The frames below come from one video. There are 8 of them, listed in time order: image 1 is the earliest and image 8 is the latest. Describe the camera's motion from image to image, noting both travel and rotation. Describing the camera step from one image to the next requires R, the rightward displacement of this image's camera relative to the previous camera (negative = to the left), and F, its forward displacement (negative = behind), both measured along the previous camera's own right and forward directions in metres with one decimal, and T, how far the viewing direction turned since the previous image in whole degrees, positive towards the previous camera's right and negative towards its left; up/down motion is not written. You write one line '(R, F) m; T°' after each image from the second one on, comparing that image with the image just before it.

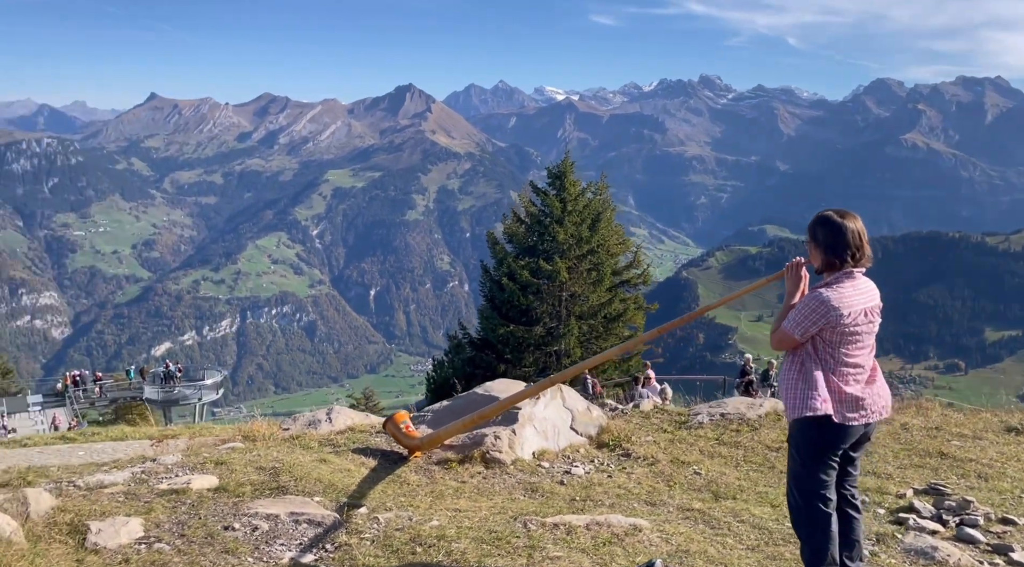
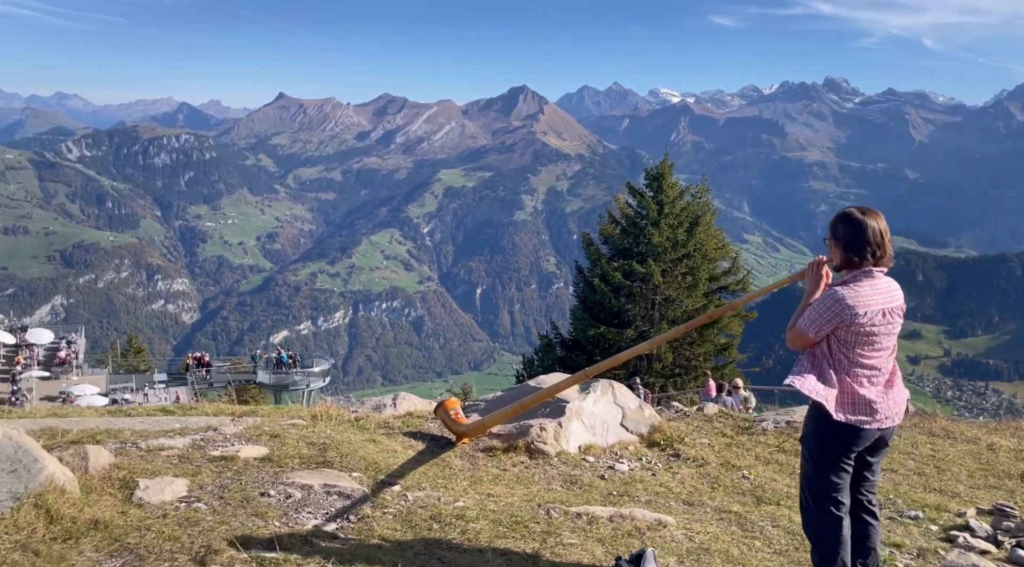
(+0.7, -0.2) m; -7°
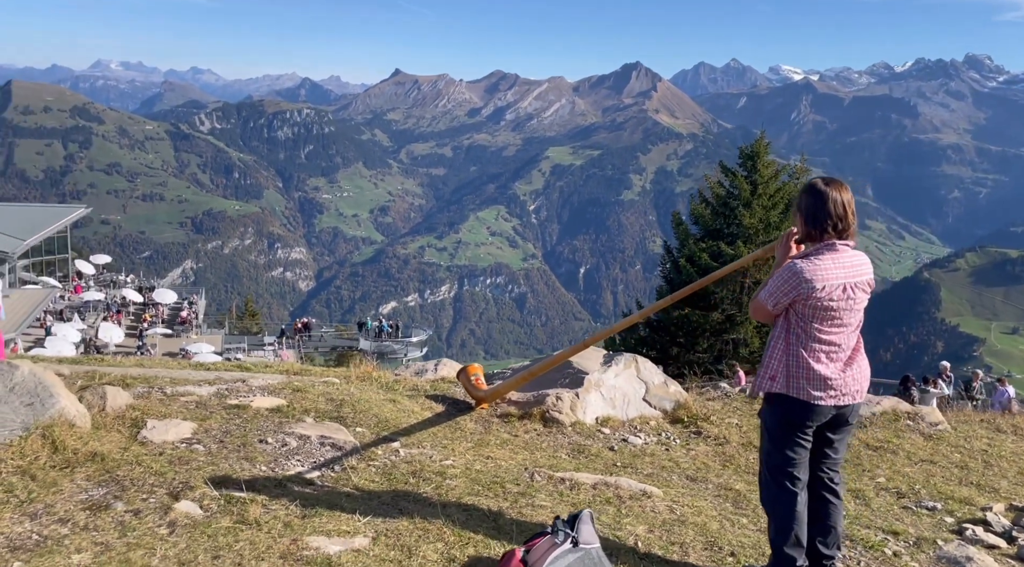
(+1.1, -0.1) m; -7°
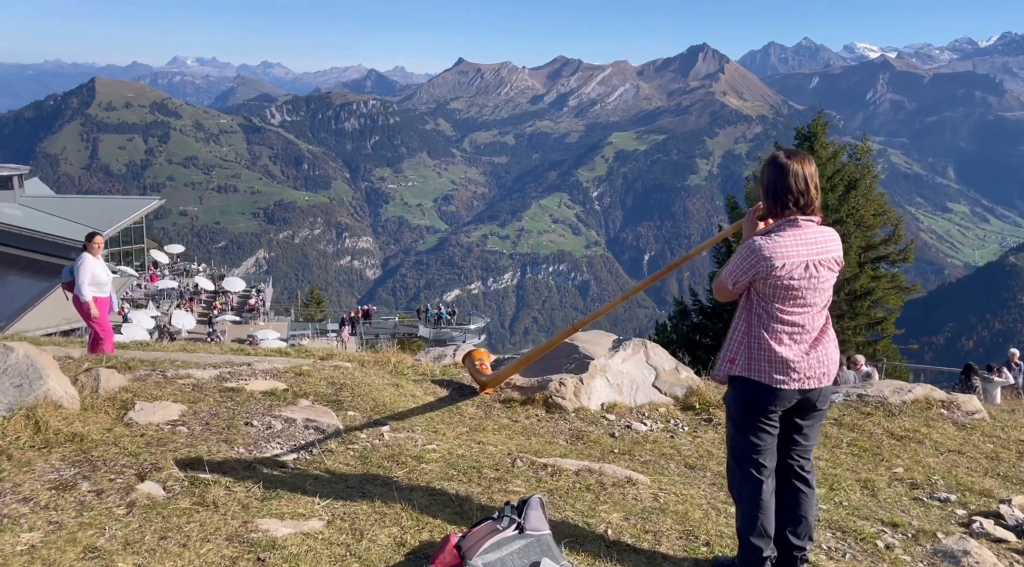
(+0.8, +0.2) m; -5°
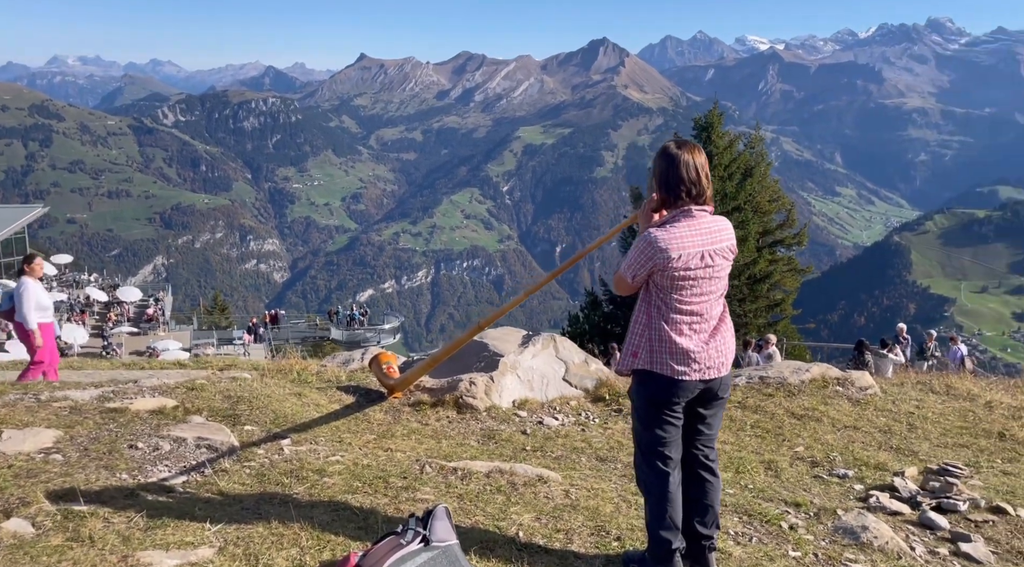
(+0.1, +0.2) m; +5°
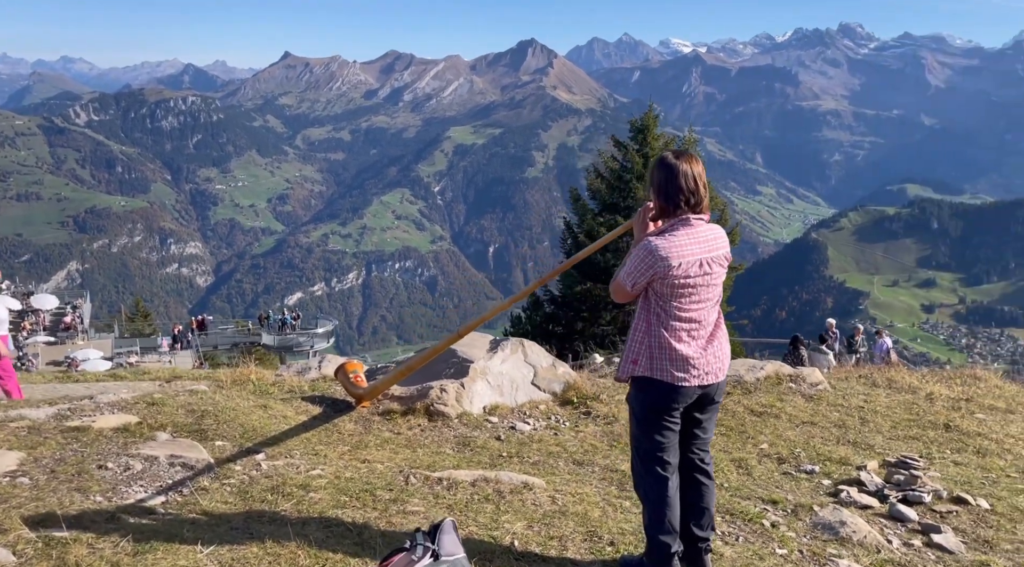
(-0.5, +0.1) m; +4°
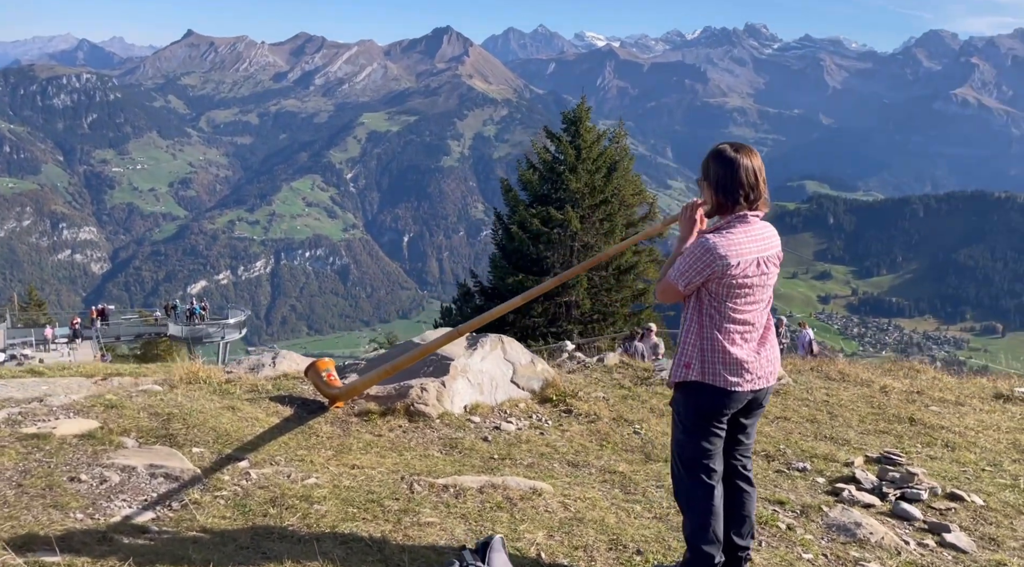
(-0.8, +0.4) m; +6°
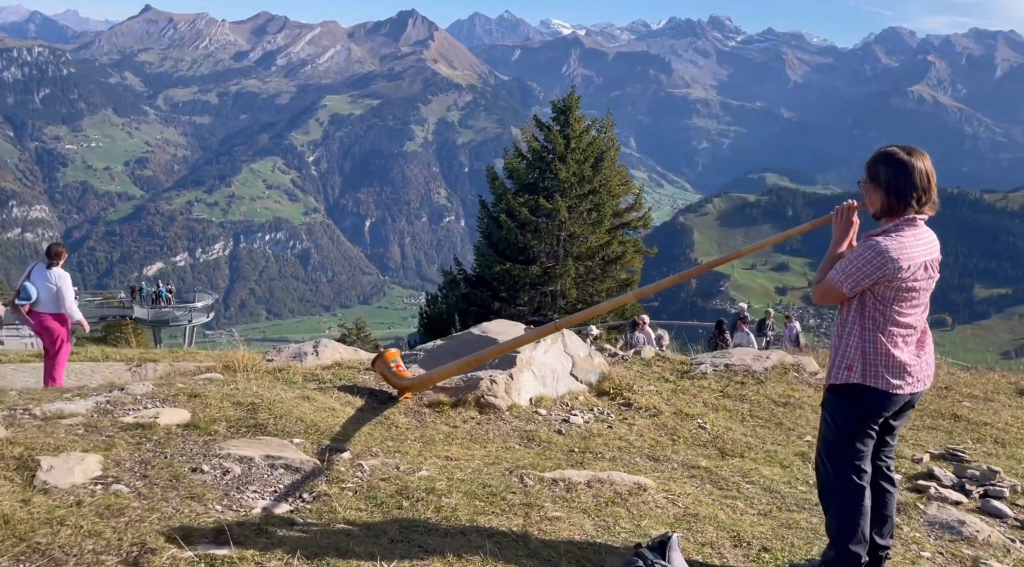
(-1.3, +0.1) m; +4°
